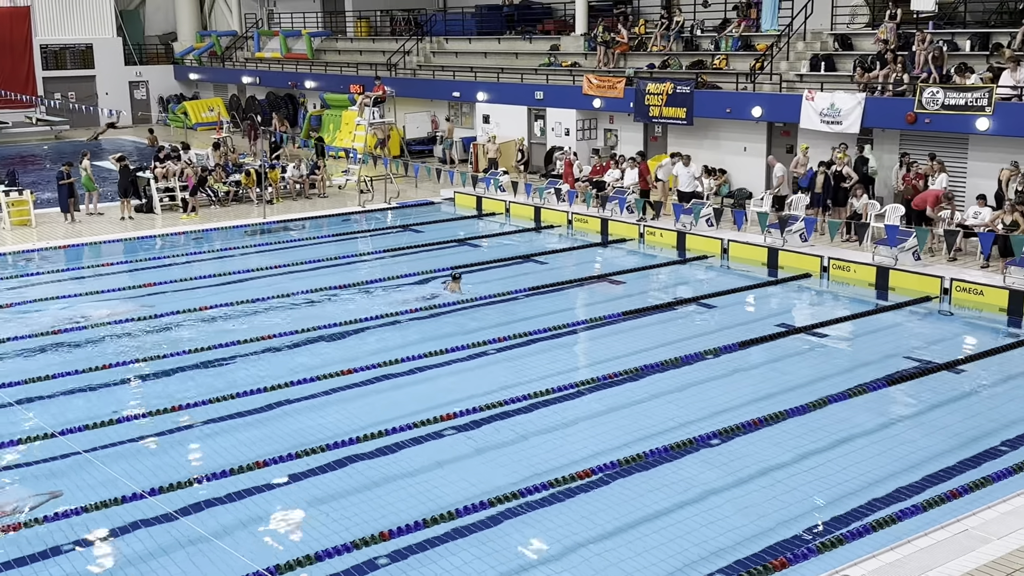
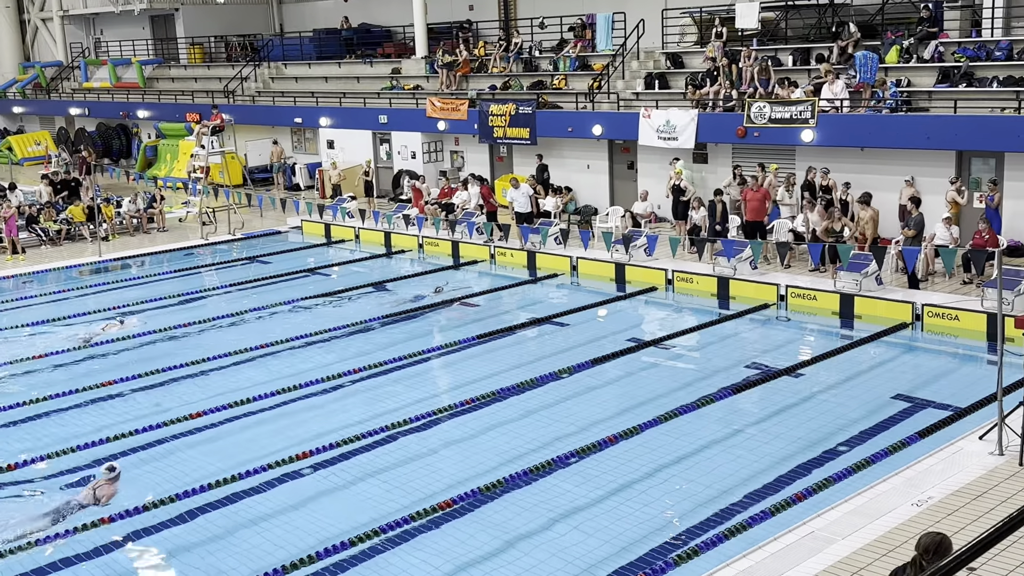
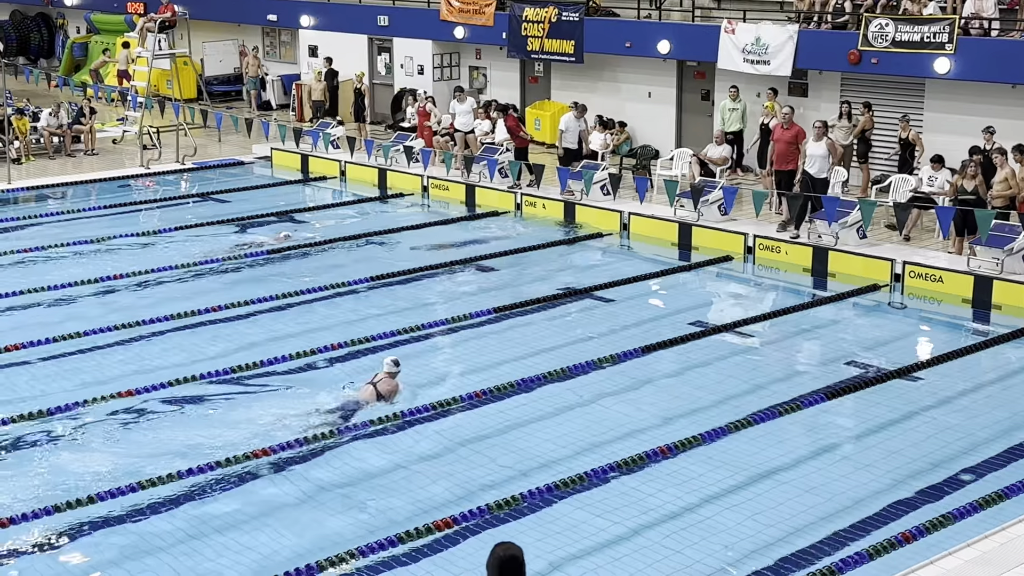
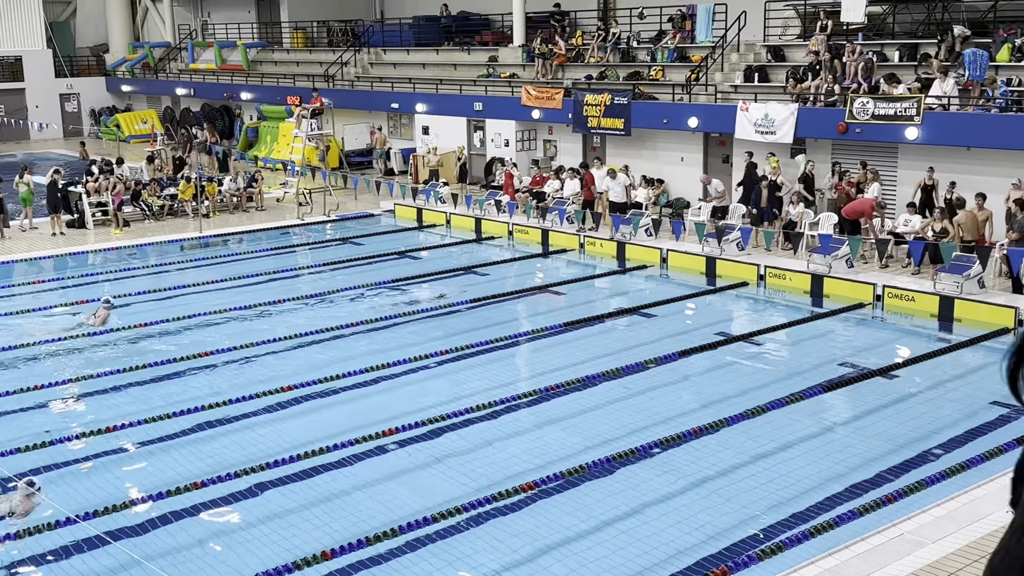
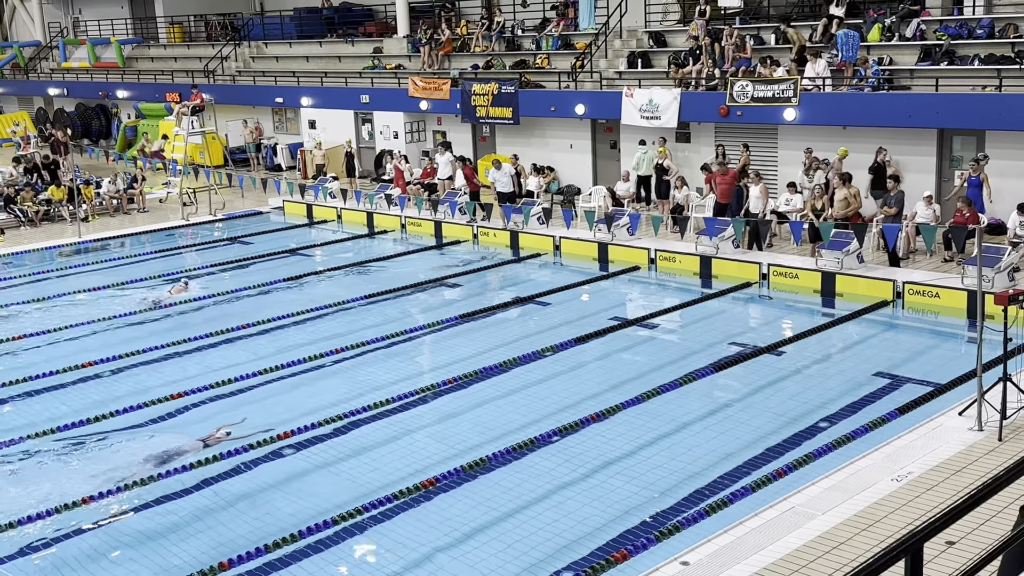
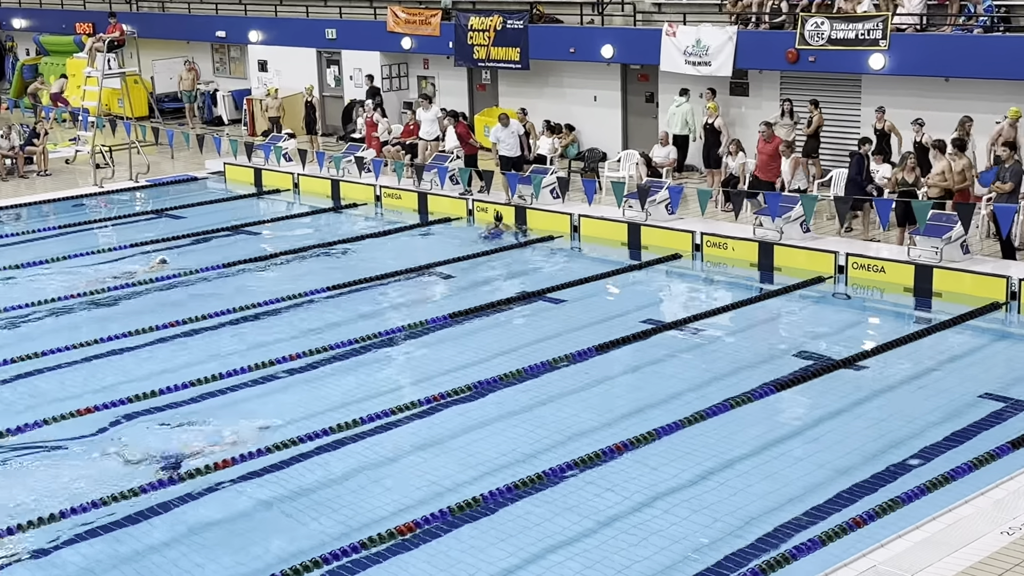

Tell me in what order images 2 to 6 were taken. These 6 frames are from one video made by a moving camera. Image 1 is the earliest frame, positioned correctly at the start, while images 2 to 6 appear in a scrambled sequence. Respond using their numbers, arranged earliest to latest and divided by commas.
4, 2, 5, 6, 3
